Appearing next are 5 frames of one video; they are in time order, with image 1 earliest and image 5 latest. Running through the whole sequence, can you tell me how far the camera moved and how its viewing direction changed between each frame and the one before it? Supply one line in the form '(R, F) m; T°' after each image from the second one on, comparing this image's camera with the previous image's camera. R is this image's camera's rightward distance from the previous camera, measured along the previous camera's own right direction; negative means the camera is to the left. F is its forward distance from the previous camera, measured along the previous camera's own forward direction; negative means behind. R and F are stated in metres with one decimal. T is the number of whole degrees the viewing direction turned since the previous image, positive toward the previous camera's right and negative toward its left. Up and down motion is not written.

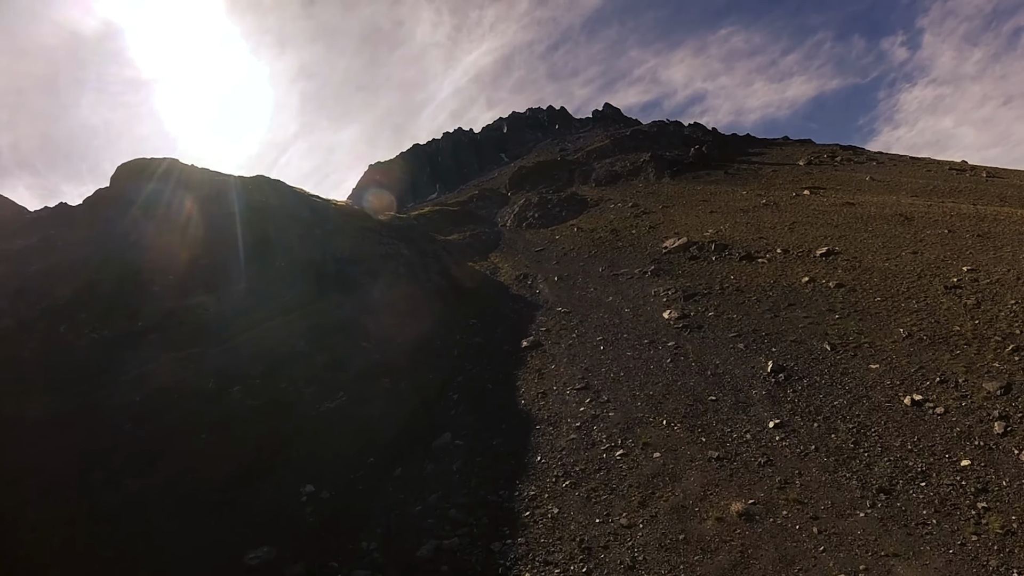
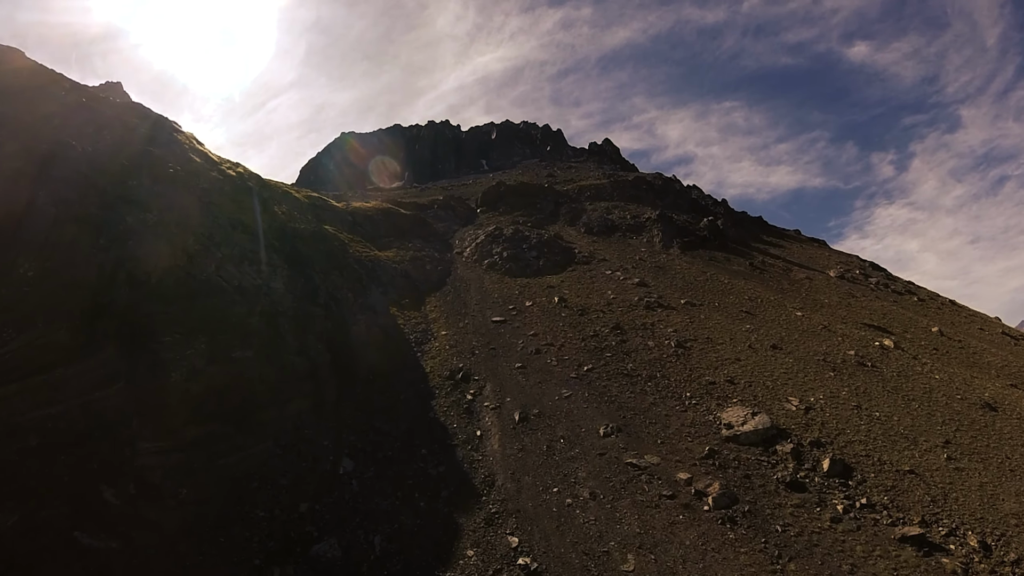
(-0.5, +25.9) m; +3°
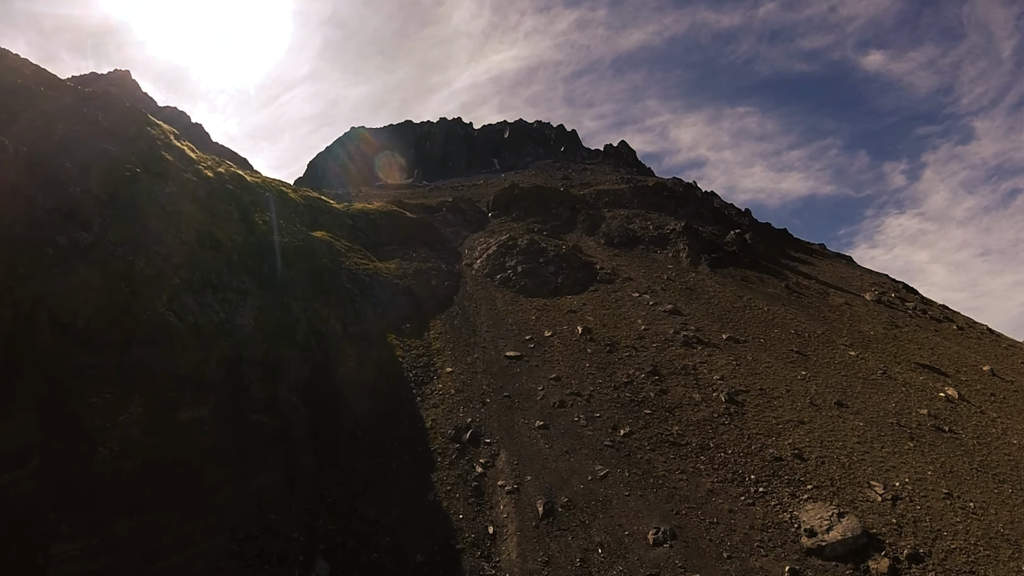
(-0.6, +7.0) m; -1°
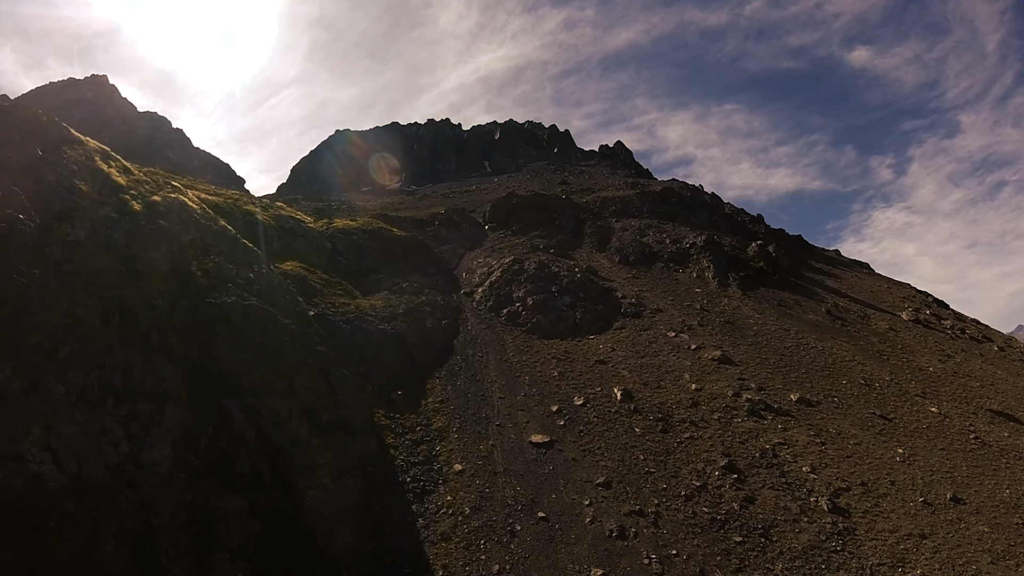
(-1.3, +9.8) m; +1°
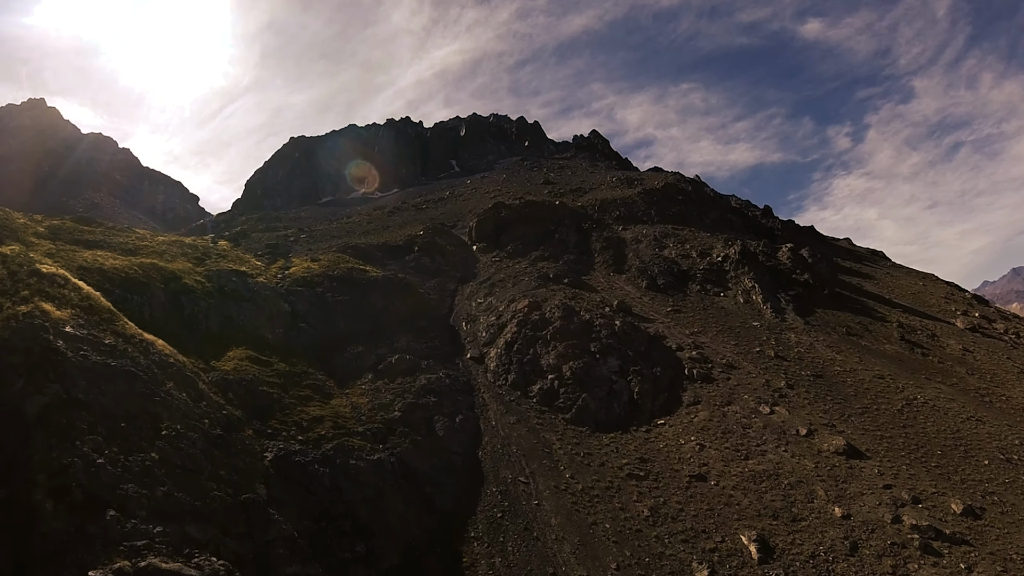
(-2.8, +14.1) m; +2°
